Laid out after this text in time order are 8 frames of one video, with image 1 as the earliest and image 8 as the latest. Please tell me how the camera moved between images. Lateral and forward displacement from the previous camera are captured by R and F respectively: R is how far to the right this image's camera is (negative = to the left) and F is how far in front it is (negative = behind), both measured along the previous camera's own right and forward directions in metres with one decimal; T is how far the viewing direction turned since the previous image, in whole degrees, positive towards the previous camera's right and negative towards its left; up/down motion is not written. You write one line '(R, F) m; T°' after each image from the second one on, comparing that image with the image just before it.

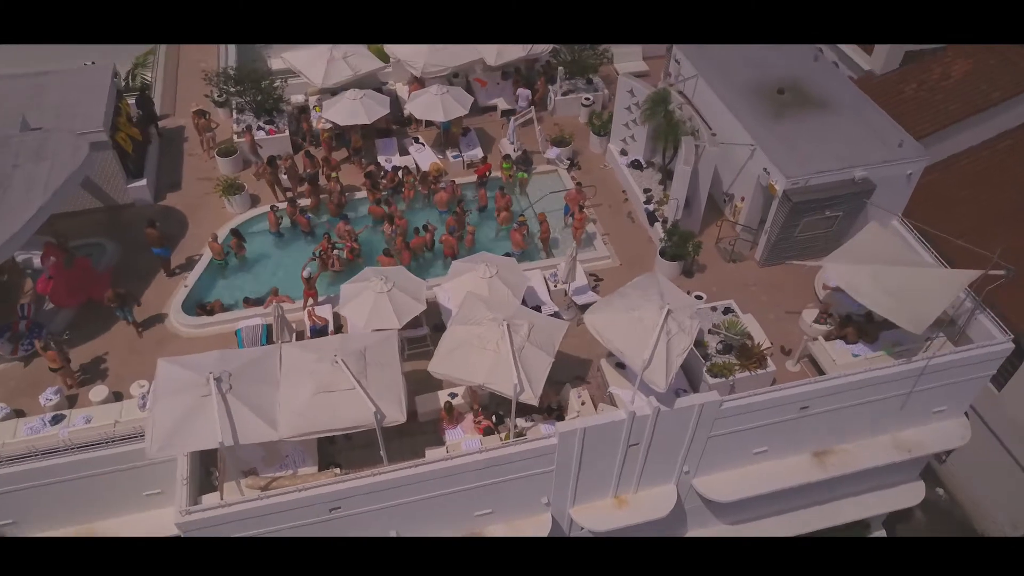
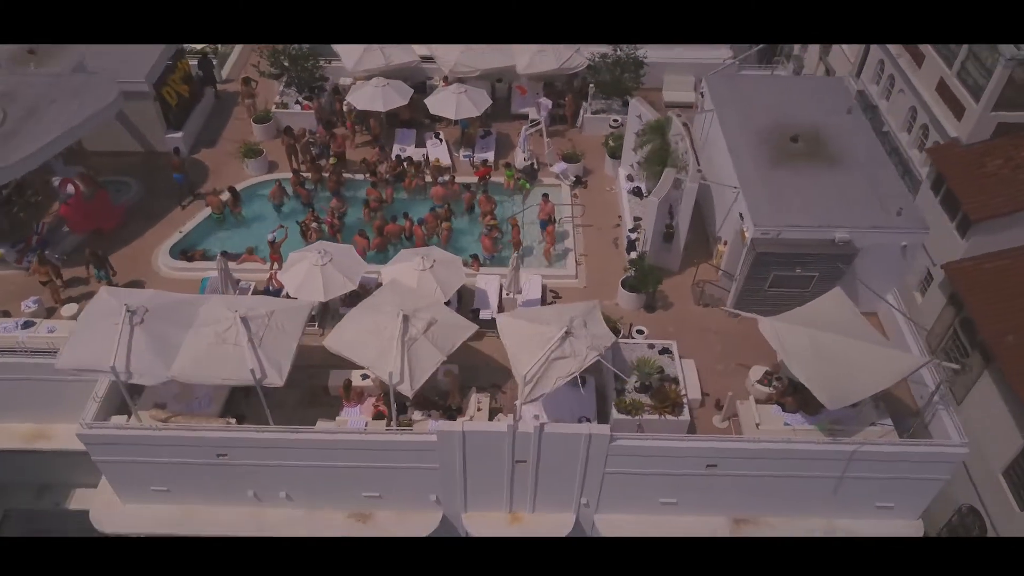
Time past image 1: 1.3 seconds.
(+4.6, +0.3) m; -11°
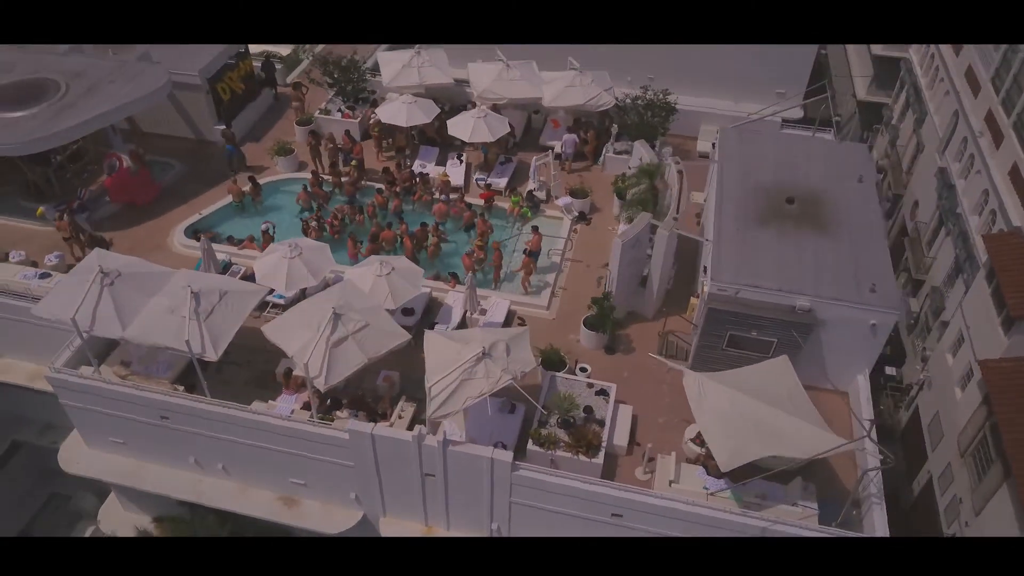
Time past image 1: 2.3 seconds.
(+3.8, 0.0) m; -9°
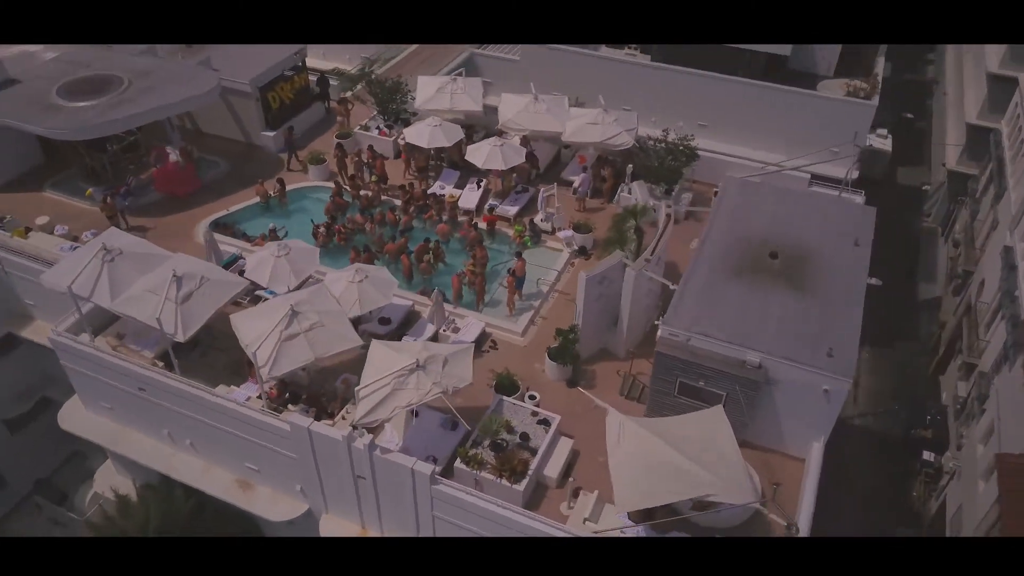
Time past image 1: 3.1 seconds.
(+3.3, -0.1) m; -8°
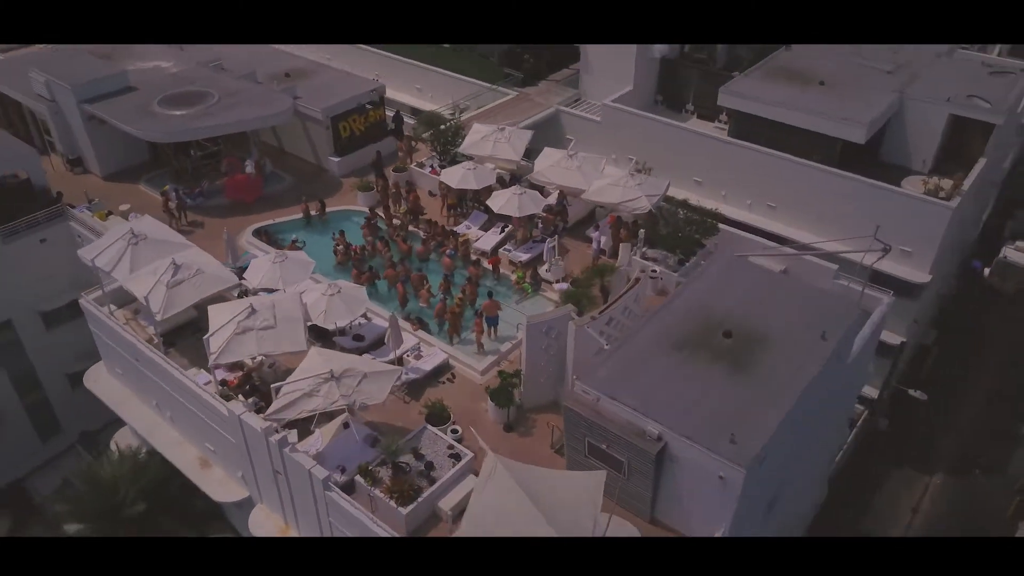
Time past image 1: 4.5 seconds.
(+5.0, 0.0) m; -12°
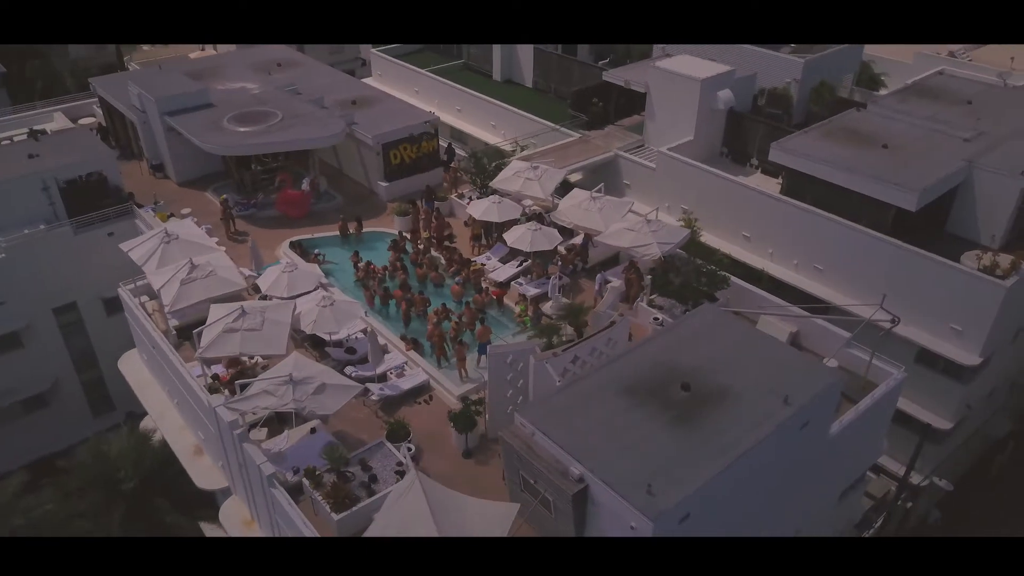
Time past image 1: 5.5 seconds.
(+3.5, -0.1) m; -9°
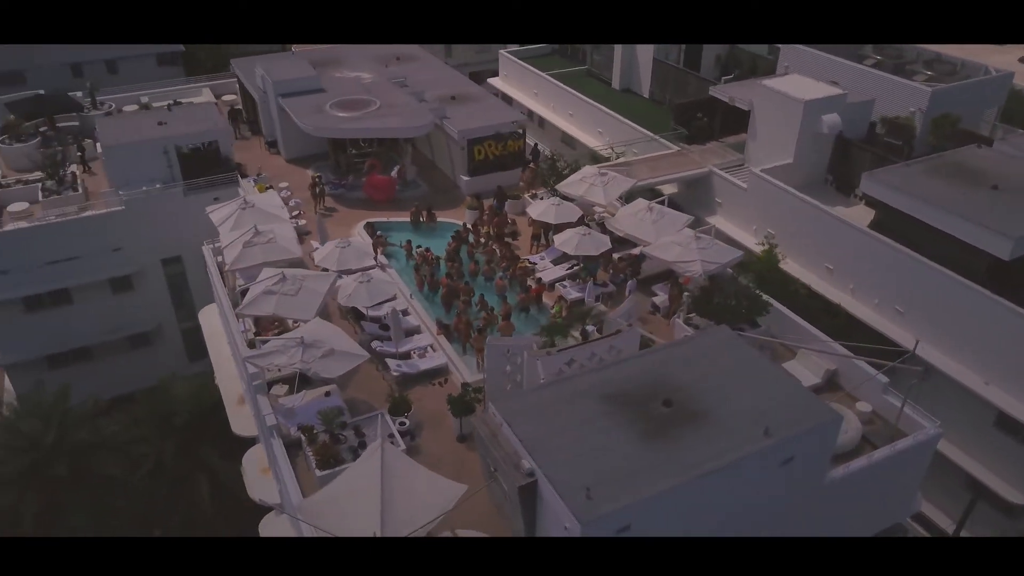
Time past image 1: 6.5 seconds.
(+3.5, -0.2) m; -11°
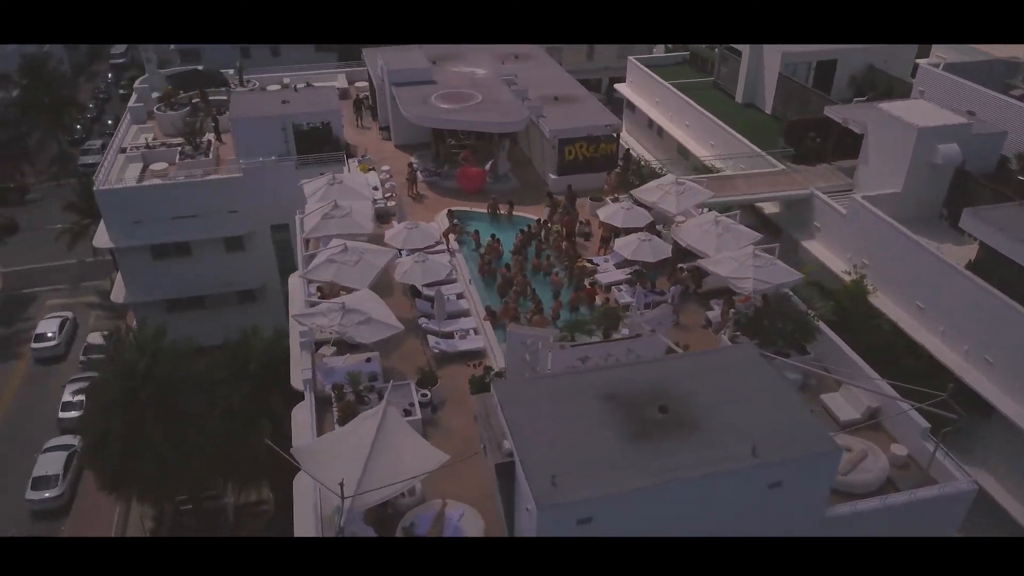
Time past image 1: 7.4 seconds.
(+3.0, -0.4) m; -11°
